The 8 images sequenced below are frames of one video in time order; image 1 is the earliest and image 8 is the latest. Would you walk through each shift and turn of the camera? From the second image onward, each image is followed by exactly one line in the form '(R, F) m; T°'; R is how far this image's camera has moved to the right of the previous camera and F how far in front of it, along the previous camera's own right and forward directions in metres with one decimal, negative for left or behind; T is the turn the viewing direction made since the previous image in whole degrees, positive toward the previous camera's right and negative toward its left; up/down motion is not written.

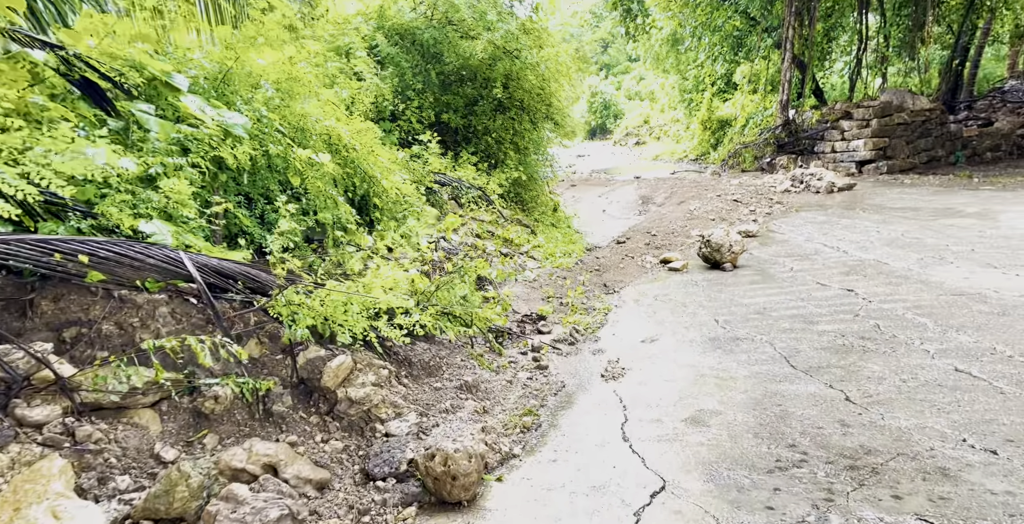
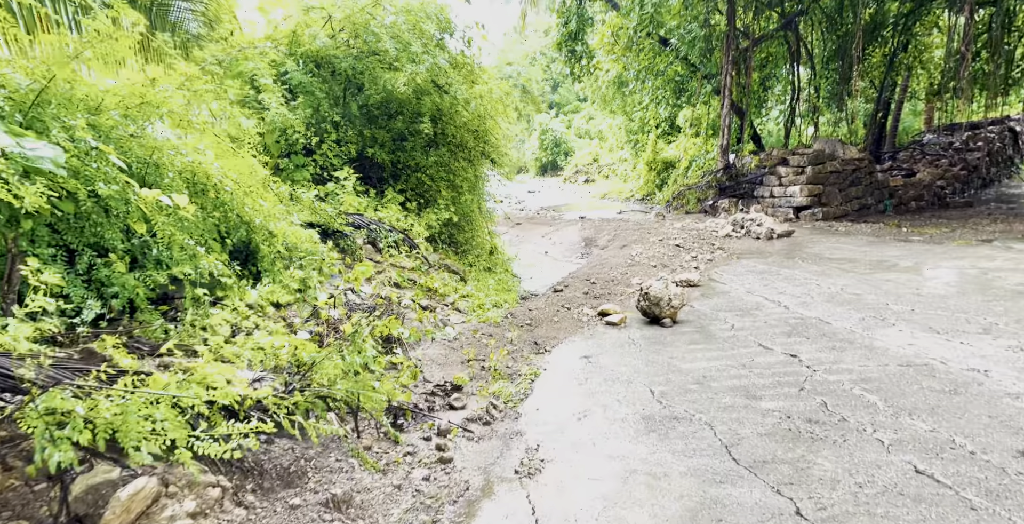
(+0.2, +0.5) m; +5°
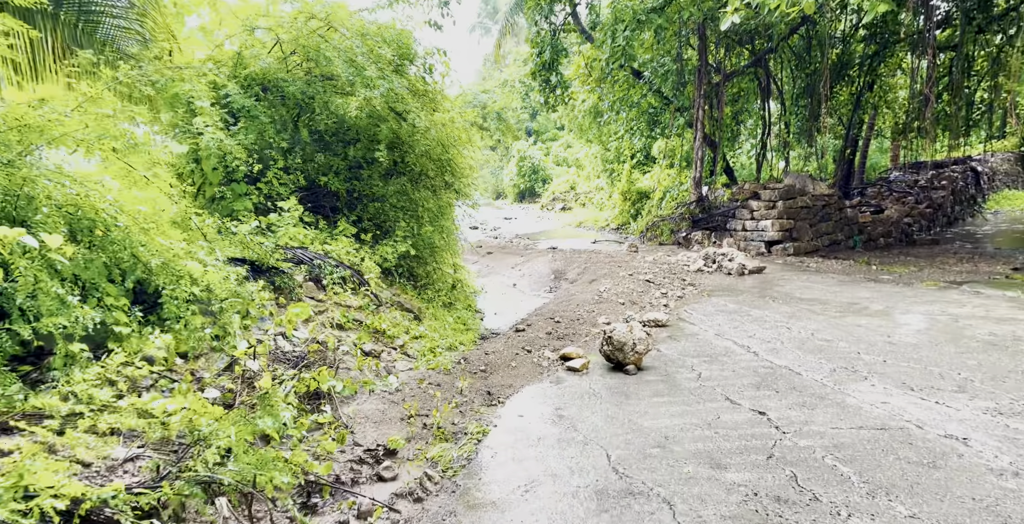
(+0.2, +0.3) m; +2°
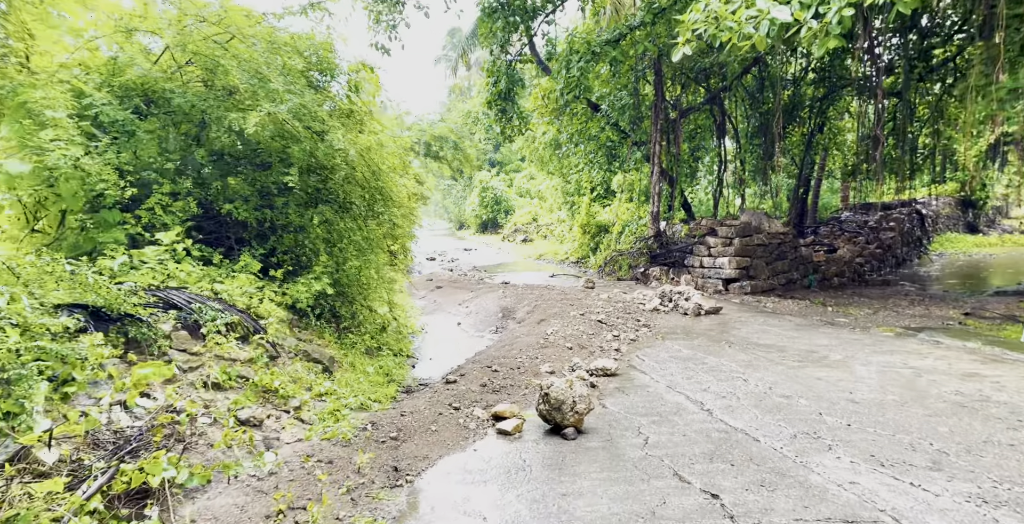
(+0.3, +0.6) m; +4°
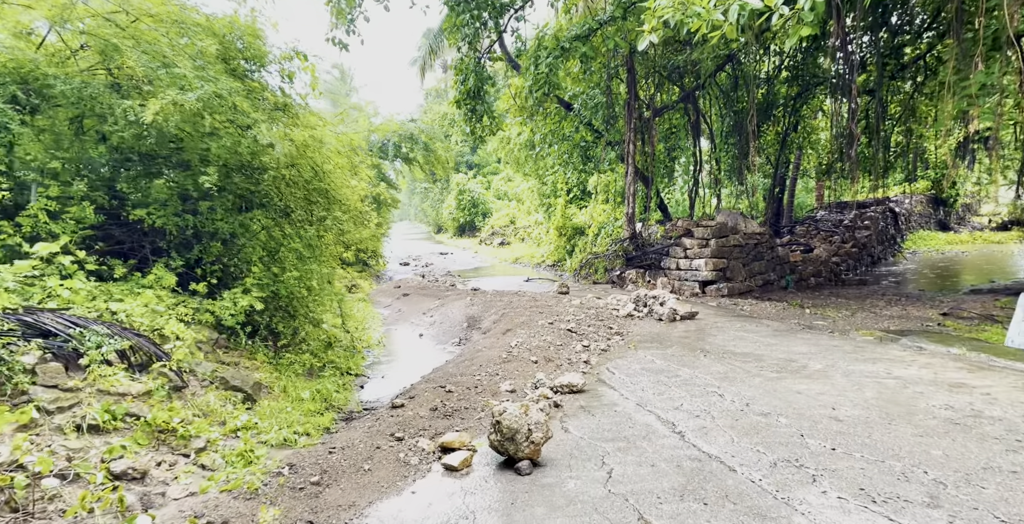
(+0.2, +0.5) m; +2°
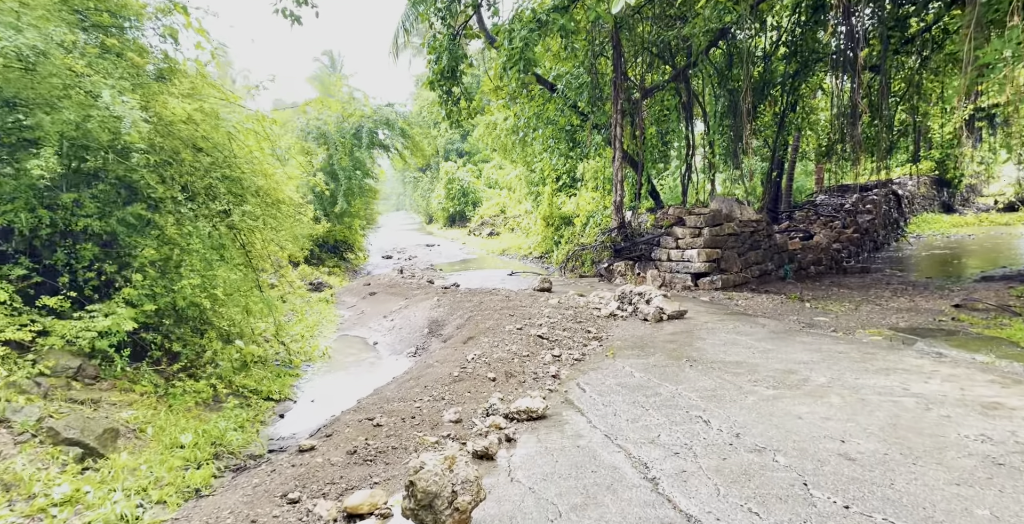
(+0.5, +1.0) m; 0°
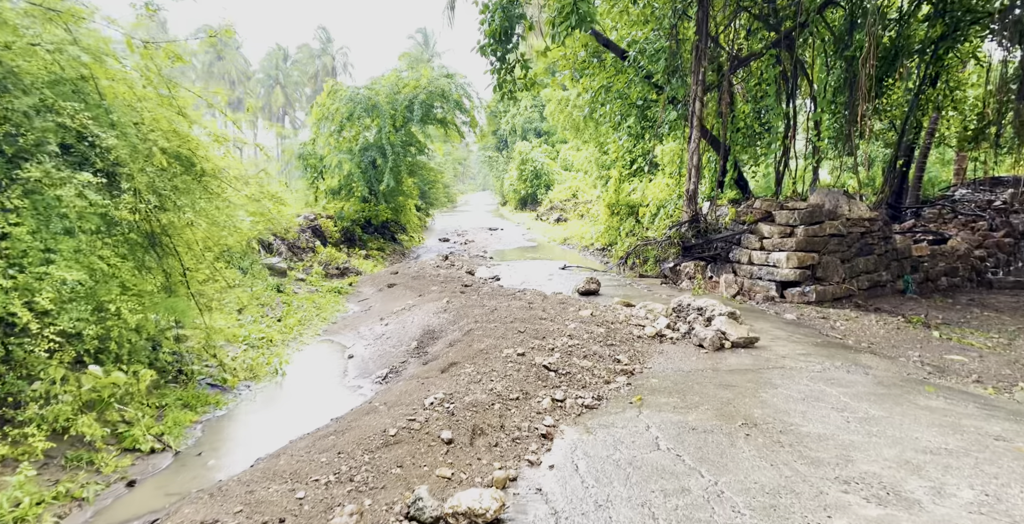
(+0.7, +1.8) m; -8°
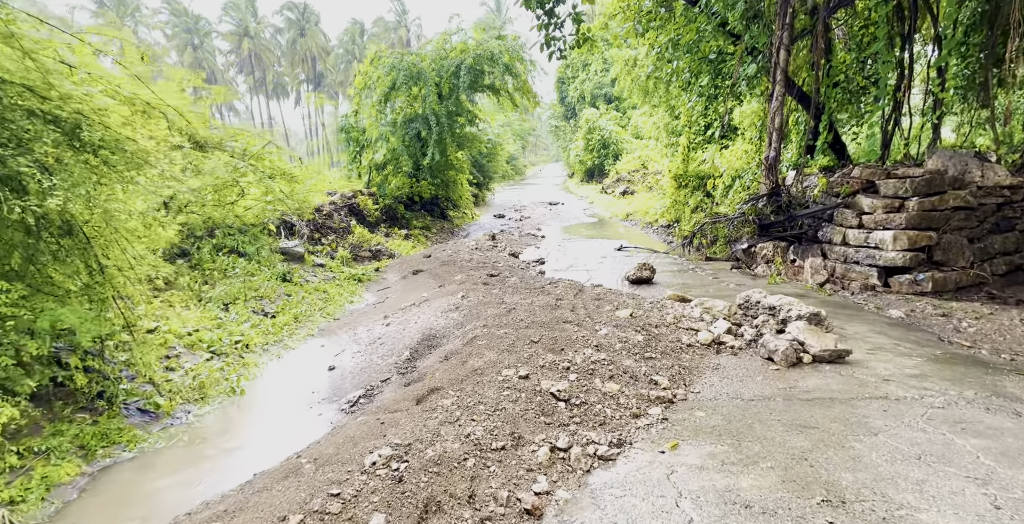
(+0.5, +1.3) m; -7°
